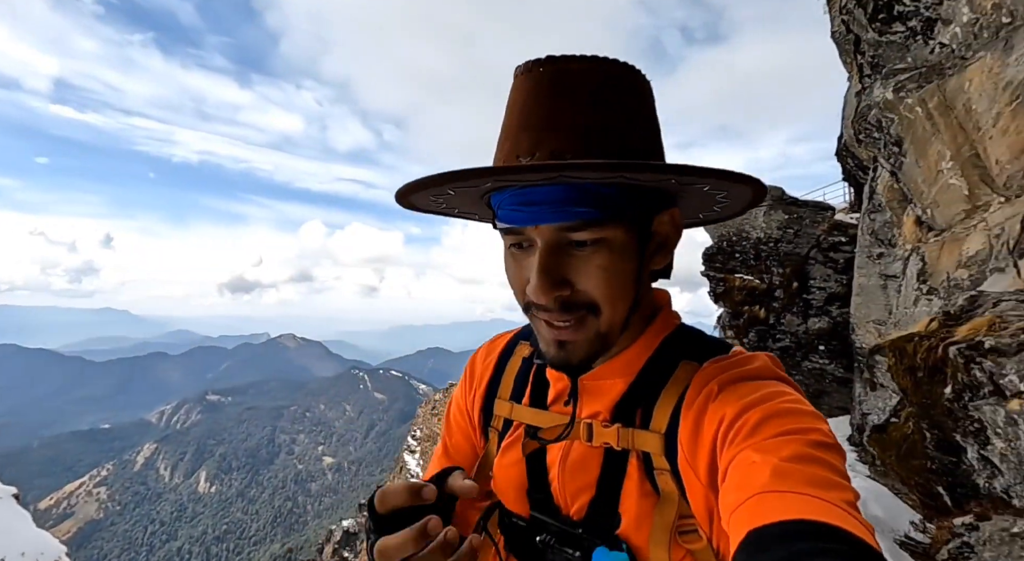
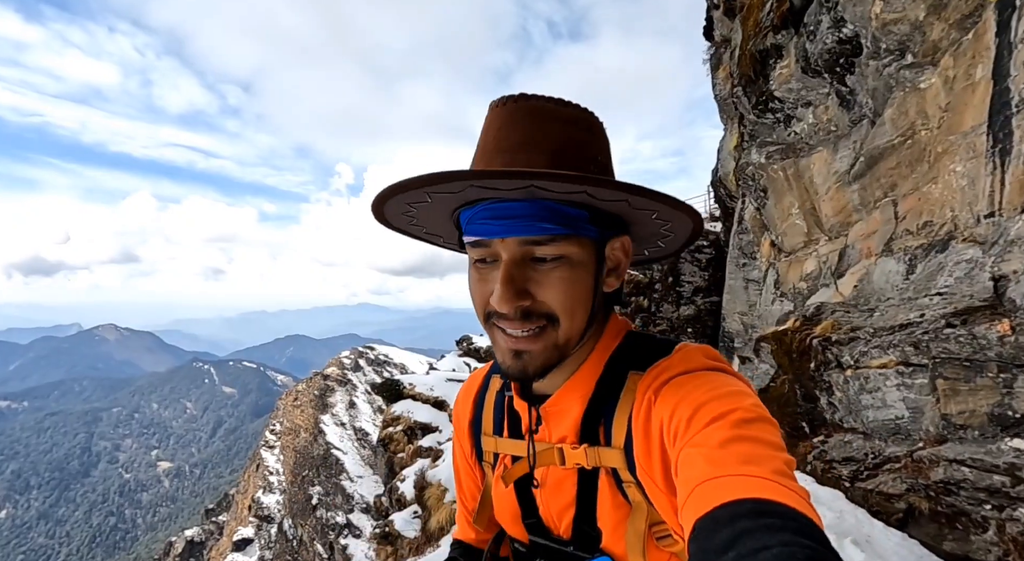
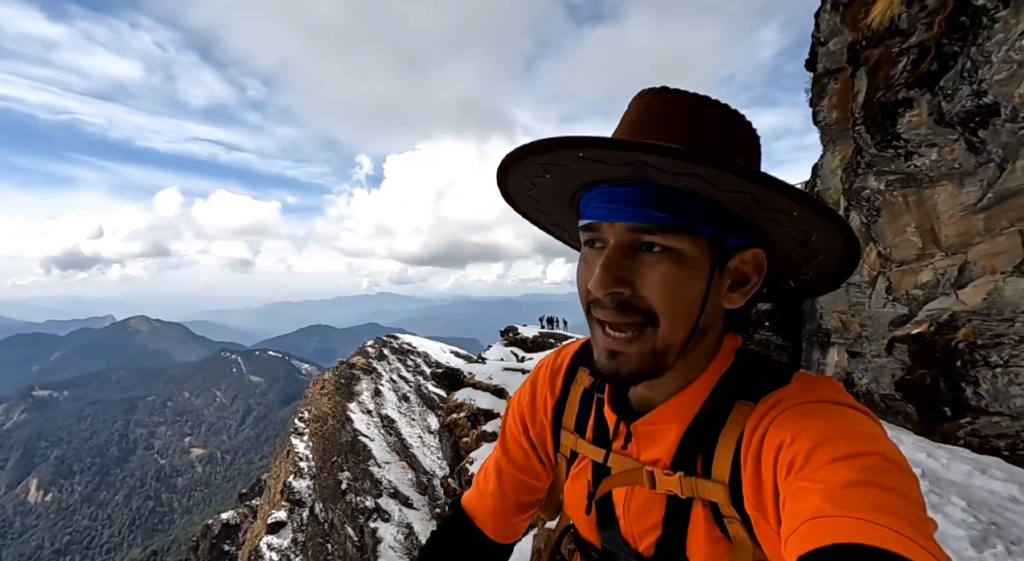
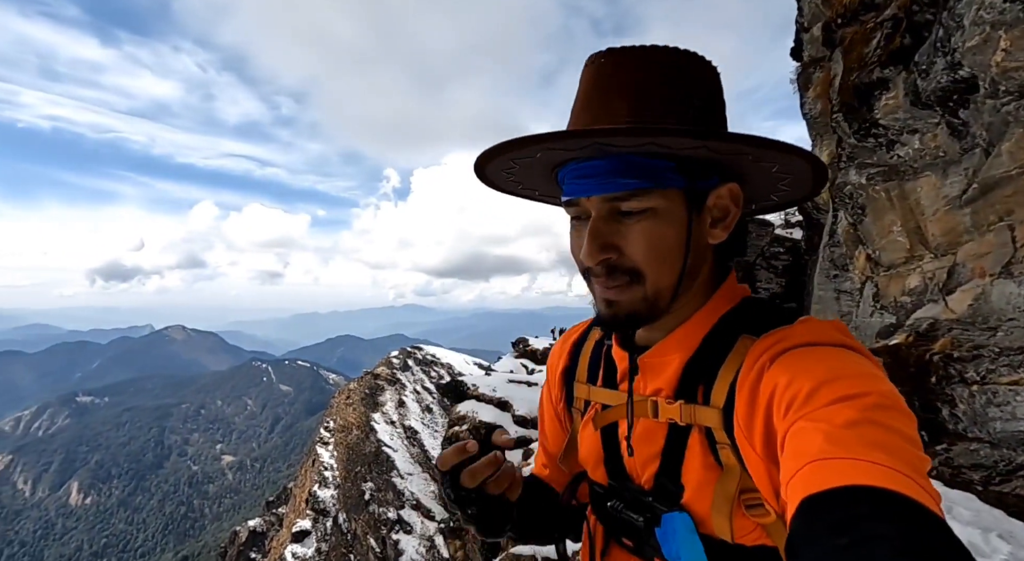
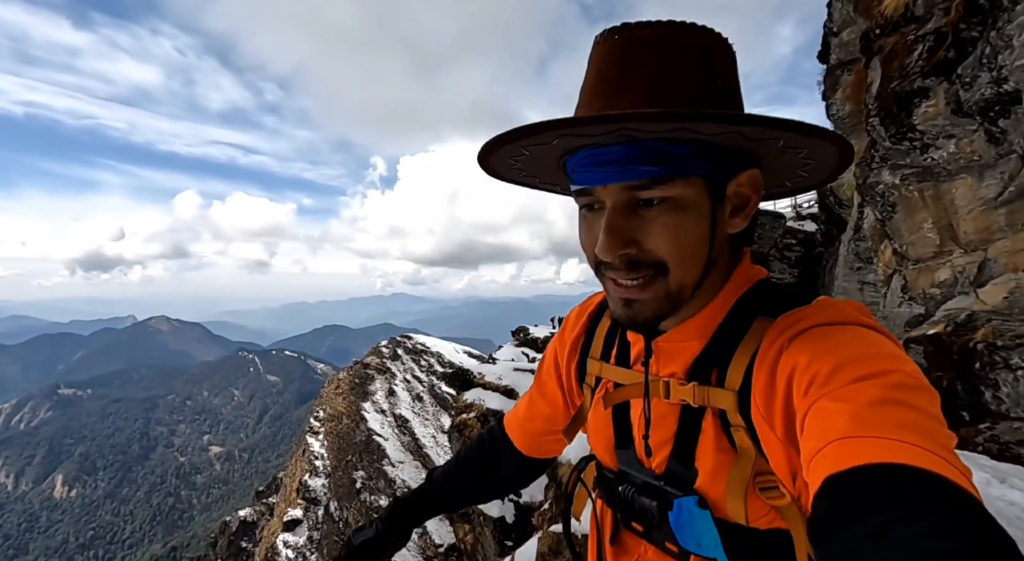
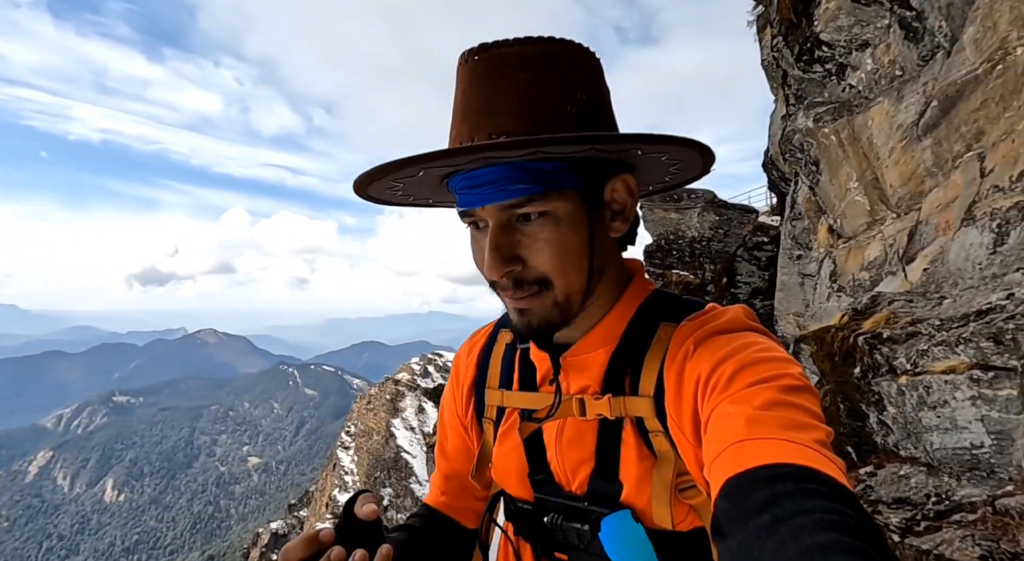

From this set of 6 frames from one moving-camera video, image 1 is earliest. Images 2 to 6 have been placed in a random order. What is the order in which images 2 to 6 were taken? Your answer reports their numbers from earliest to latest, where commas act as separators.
6, 2, 4, 5, 3
